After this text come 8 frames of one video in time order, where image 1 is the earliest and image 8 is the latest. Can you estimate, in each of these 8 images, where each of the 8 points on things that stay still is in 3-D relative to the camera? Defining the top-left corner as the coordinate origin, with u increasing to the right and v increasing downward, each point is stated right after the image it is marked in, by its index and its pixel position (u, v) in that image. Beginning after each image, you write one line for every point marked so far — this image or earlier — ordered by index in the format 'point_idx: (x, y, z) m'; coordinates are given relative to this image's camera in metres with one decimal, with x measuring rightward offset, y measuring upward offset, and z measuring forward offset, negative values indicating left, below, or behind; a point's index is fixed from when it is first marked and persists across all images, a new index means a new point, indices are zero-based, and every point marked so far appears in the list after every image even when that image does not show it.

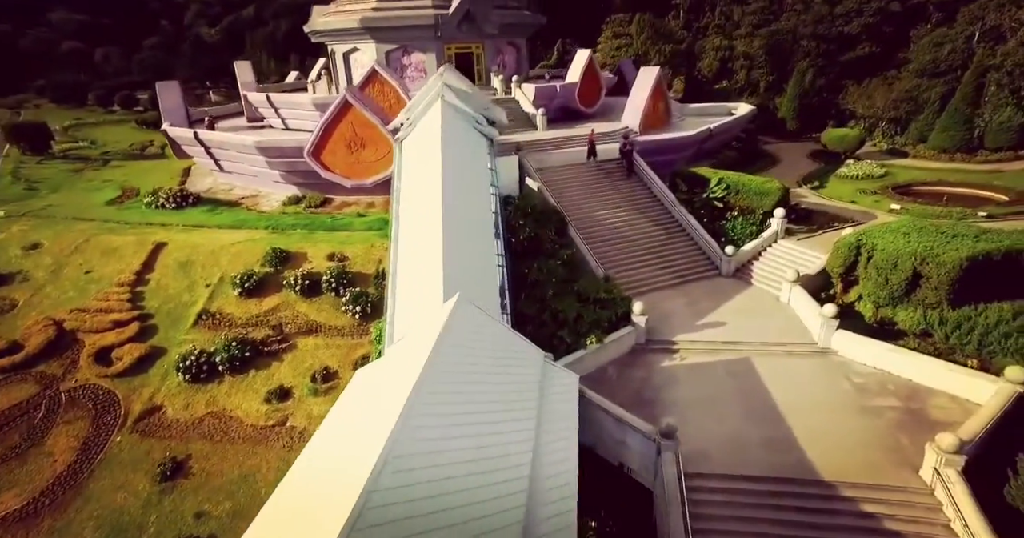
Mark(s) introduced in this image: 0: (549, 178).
0: (+1.0, +2.6, +14.9) m
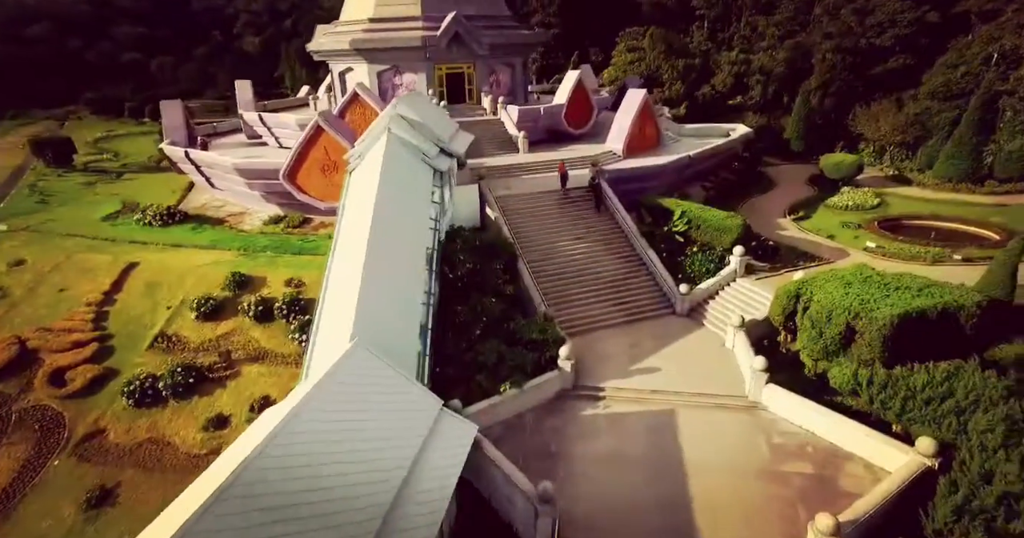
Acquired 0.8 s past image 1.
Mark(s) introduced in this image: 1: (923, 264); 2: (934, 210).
0: (-0.1, +1.7, +14.8) m
1: (+10.1, +0.1, +12.9) m
2: (+13.8, +1.9, +16.8) m
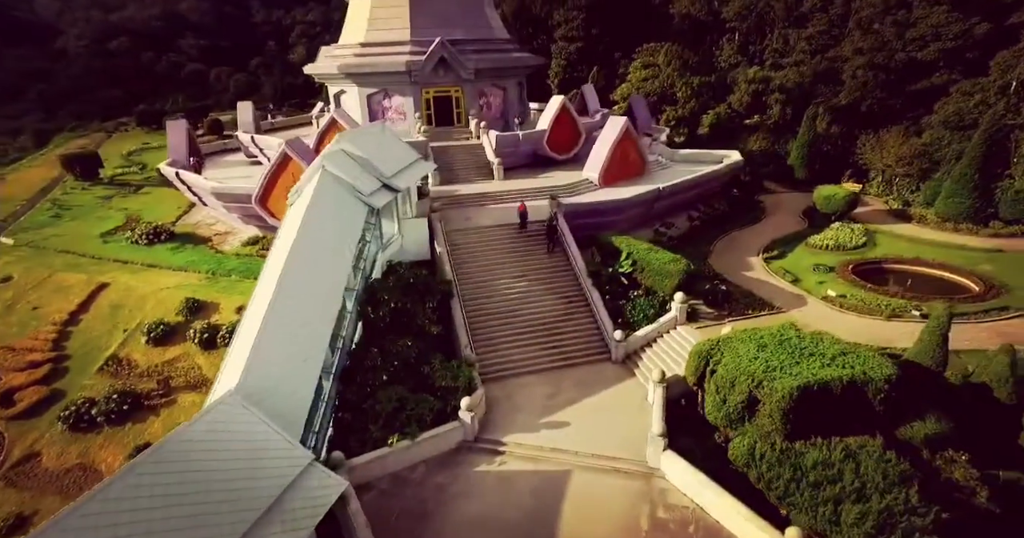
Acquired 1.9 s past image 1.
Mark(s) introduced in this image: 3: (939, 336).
0: (-1.5, +0.8, +14.7) m
1: (+8.5, -1.2, +12.0) m
2: (+12.5, +0.5, +15.7) m
3: (+7.4, -1.1, +9.0) m
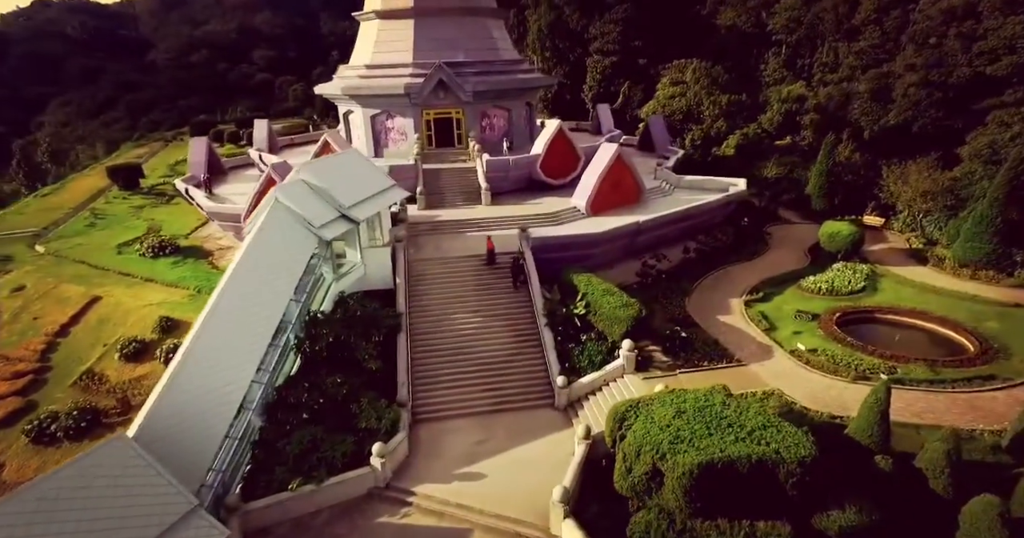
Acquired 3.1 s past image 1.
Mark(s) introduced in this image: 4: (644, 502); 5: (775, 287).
0: (-2.6, -0.1, +14.6) m
1: (+7.0, -2.4, +11.0) m
2: (+11.5, -1.0, +14.3) m
3: (+5.7, -2.2, +8.1) m
4: (+2.1, -3.7, +8.1) m
5: (+8.1, -0.6, +15.9) m
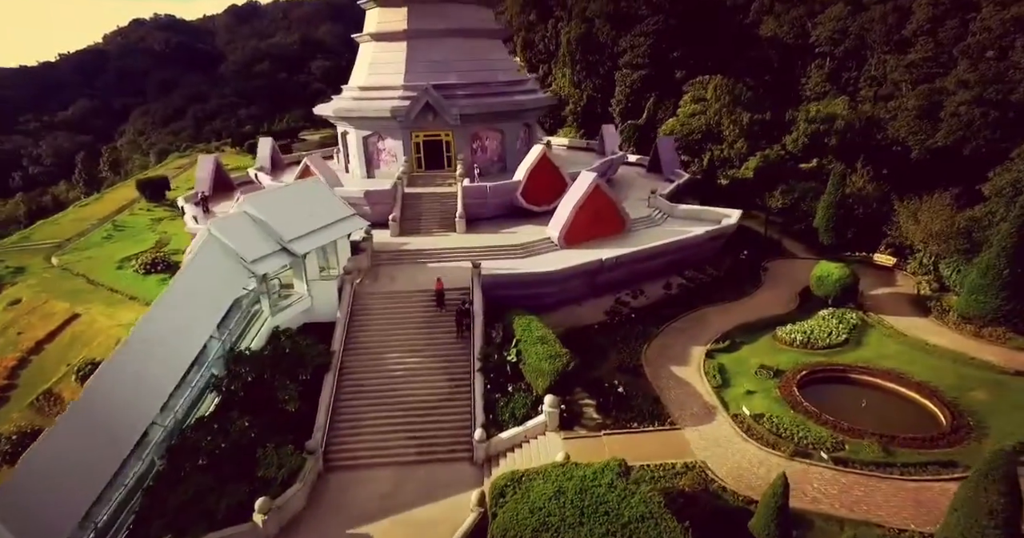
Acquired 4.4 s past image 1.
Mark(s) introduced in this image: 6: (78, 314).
0: (-4.0, -1.1, +14.4) m
1: (+5.1, -3.6, +9.9) m
2: (+9.9, -2.3, +12.8) m
3: (+3.6, -3.3, +7.1) m
4: (-0.1, -4.7, +7.5) m
5: (+6.7, -1.9, +14.7) m
6: (-14.6, -1.5, +17.3) m
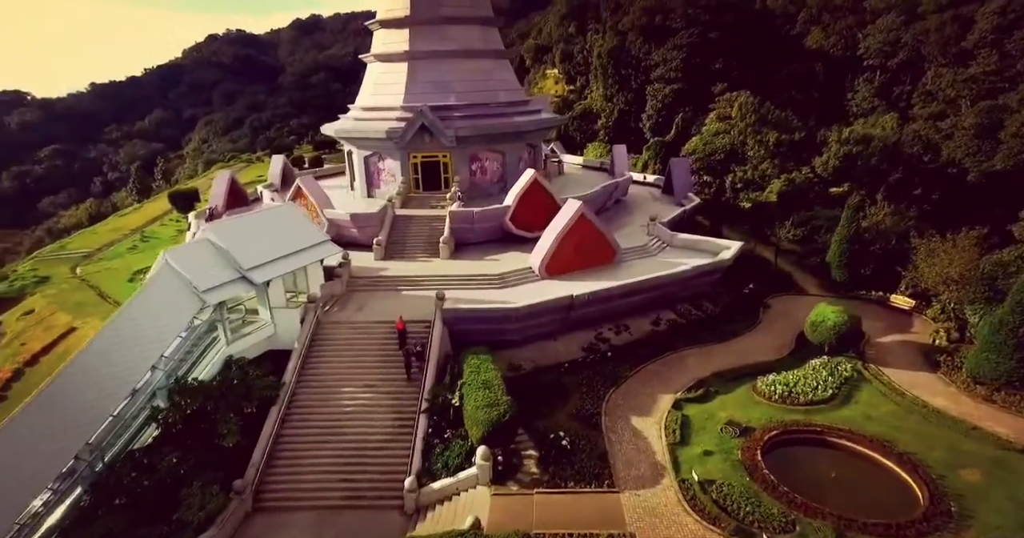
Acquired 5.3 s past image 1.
0: (-5.0, -1.9, +14.3) m
1: (+3.6, -4.6, +8.9) m
2: (+8.6, -3.6, +11.4) m
3: (+1.8, -4.3, +6.3) m
4: (-1.9, -5.5, +7.0) m
5: (+5.6, -3.0, +13.6) m
6: (-15.3, -2.1, +18.1) m
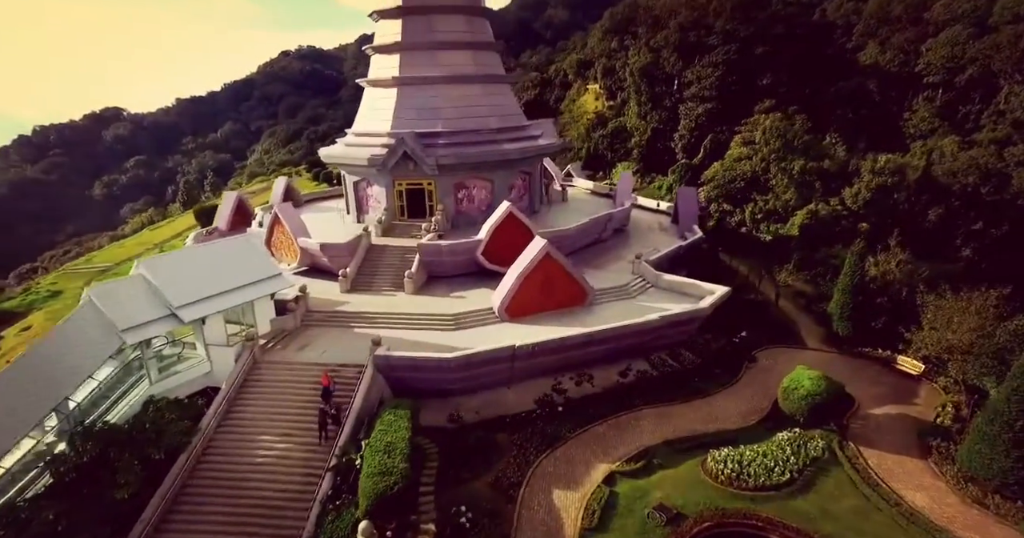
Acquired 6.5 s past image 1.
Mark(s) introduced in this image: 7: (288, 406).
0: (-6.7, -2.9, +13.9) m
1: (+1.3, -5.8, +7.7) m
2: (+6.6, -5.0, +9.7) m
3: (-0.7, -5.3, +5.3) m
4: (-4.4, -6.5, +6.3) m
5: (+3.8, -4.4, +12.2) m
6: (-16.5, -2.9, +18.7) m
7: (-5.6, -3.4, +13.2) m
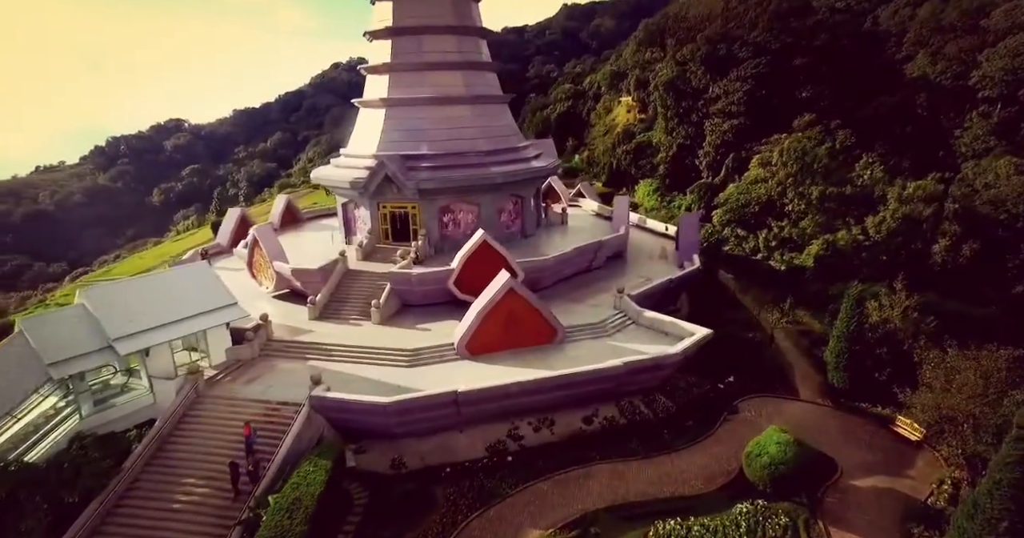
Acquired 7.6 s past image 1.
0: (-8.1, -3.8, +13.6) m
1: (-0.7, -6.7, +6.7) m
2: (+4.7, -6.1, +8.3) m
3: (-2.9, -6.2, +4.5) m
4: (-6.5, -7.3, +5.7) m
5: (+2.2, -5.5, +11.0) m
6: (-17.5, -3.6, +19.2) m
7: (-7.1, -4.3, +12.8) m
